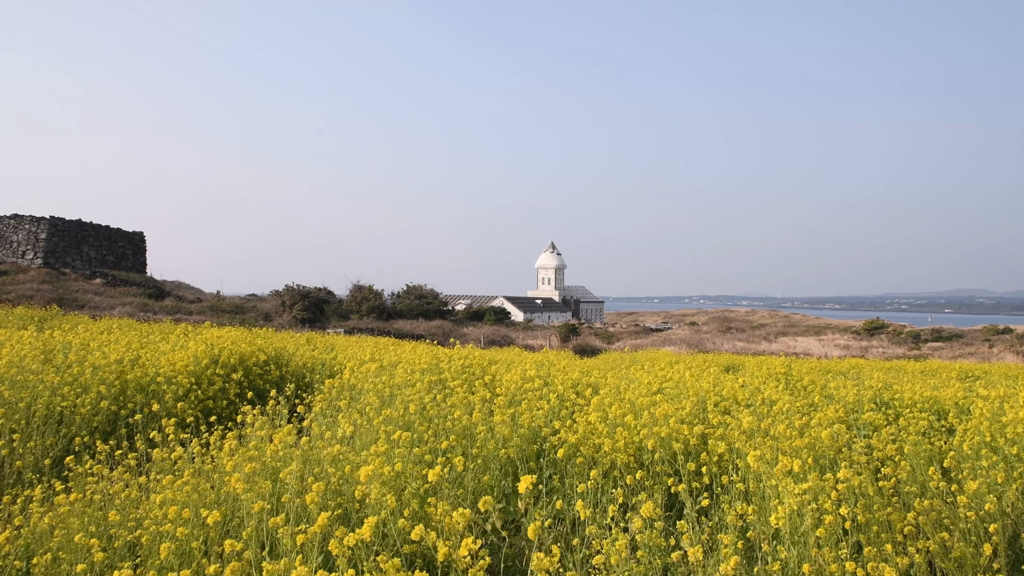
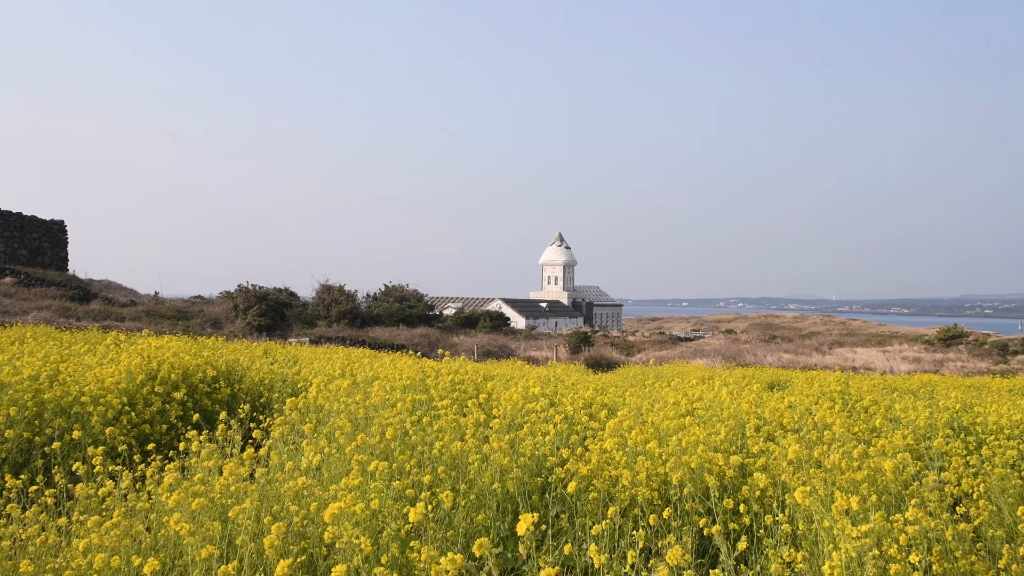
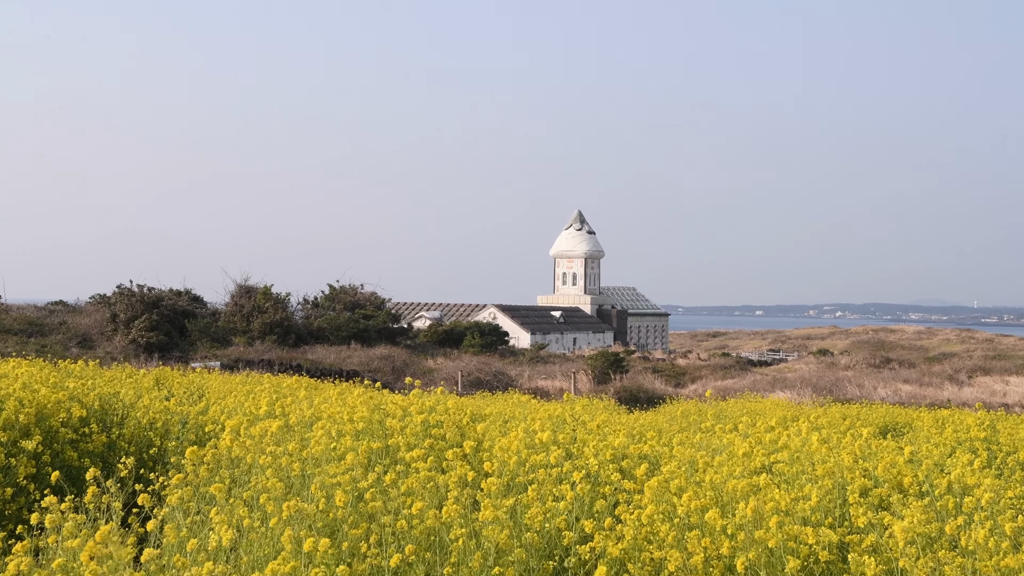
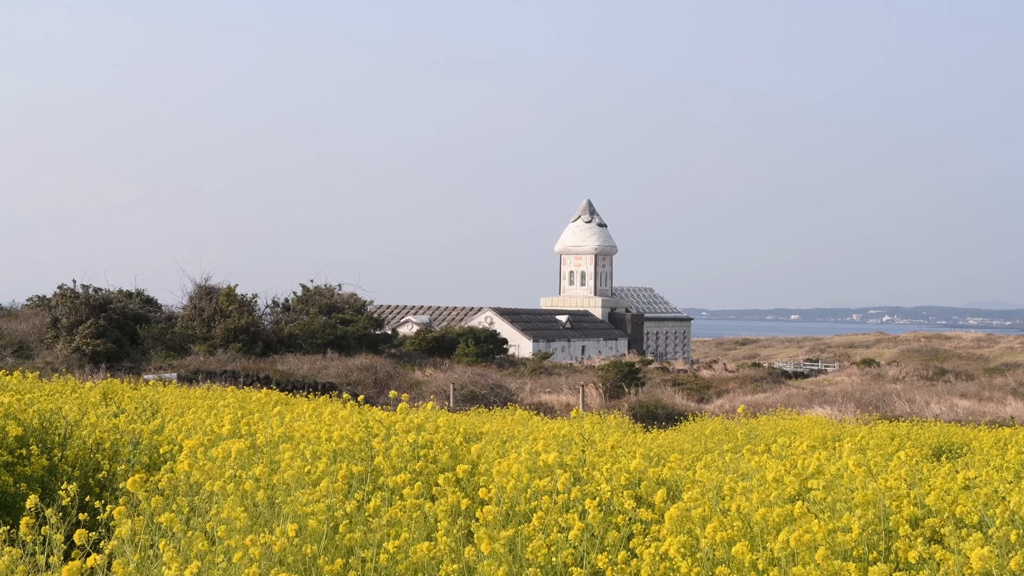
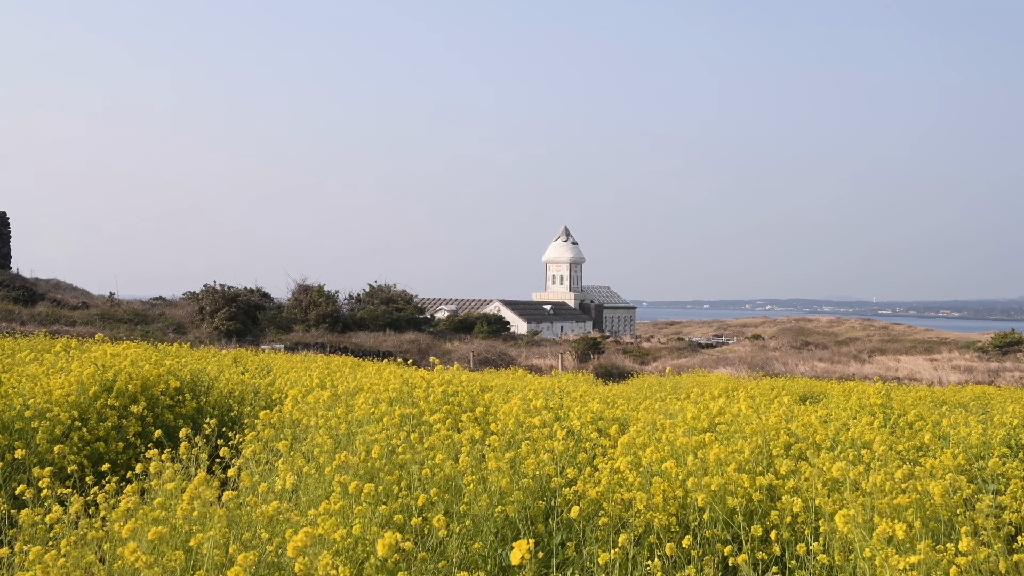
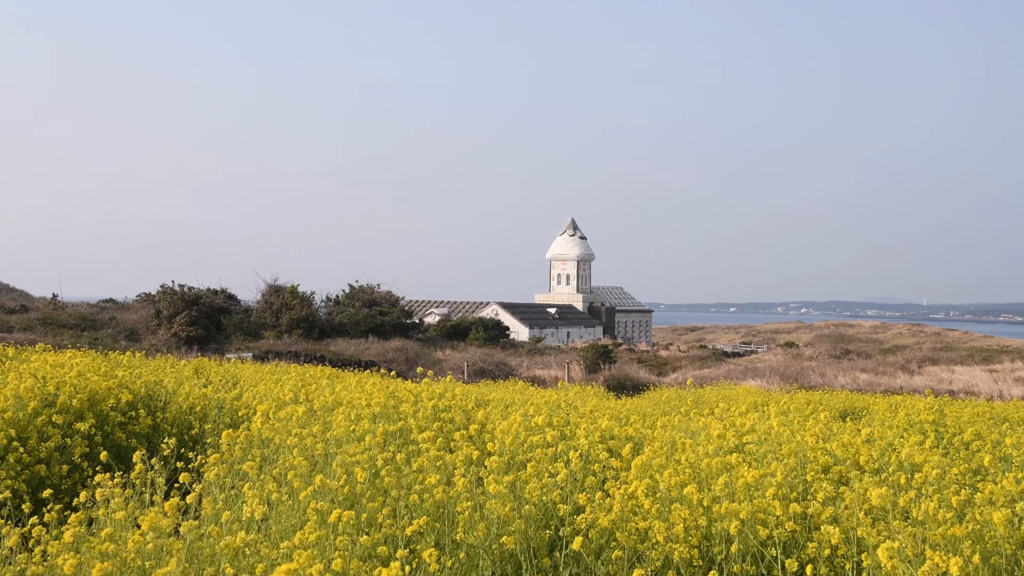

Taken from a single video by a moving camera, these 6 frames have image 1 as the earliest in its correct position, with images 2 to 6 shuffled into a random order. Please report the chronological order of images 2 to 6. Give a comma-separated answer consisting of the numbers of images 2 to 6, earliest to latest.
2, 5, 6, 3, 4
